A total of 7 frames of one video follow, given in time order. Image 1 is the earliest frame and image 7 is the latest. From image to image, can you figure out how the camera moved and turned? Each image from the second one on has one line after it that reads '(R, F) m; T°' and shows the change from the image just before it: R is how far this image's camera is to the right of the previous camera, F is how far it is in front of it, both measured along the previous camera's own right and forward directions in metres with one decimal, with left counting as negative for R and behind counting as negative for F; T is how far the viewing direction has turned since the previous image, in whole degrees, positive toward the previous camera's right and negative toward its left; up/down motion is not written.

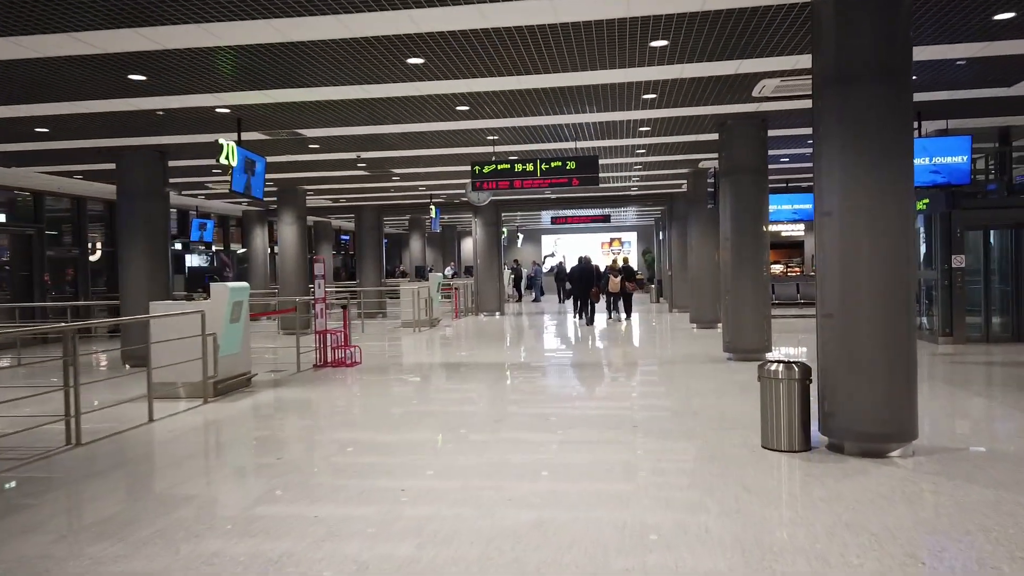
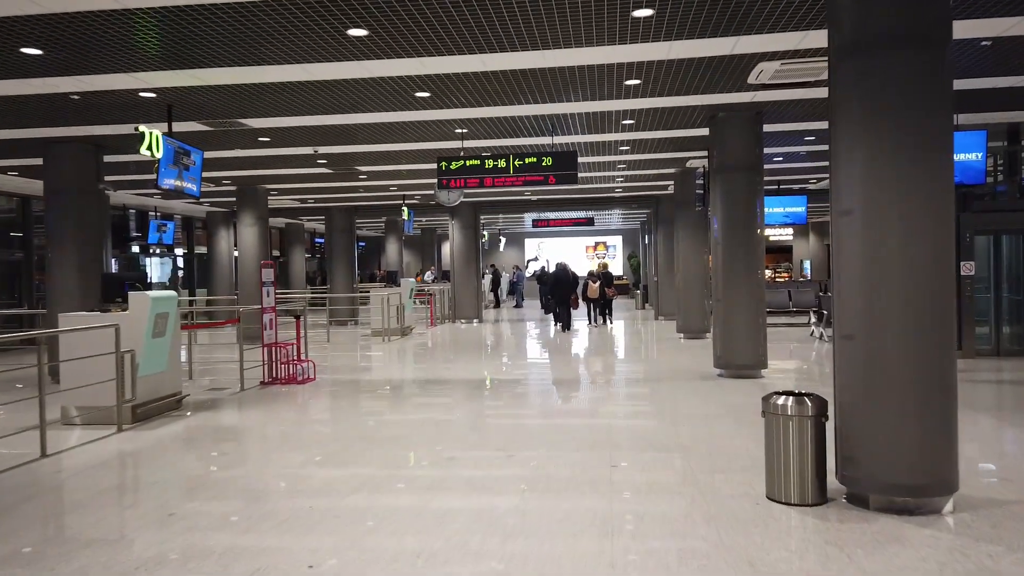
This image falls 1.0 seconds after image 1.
(+0.2, +1.0) m; +1°
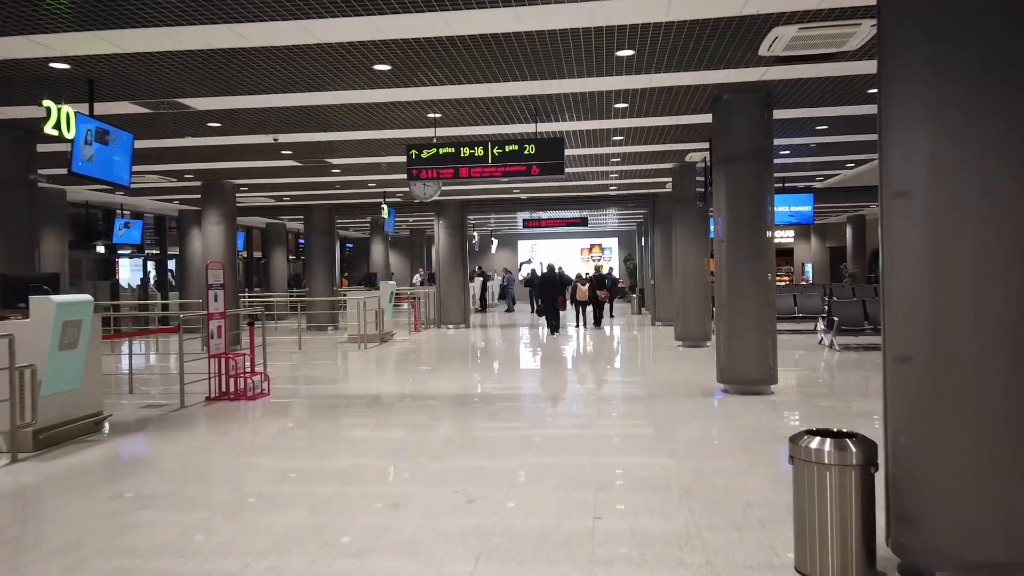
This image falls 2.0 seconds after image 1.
(+0.2, +1.1) m; 0°
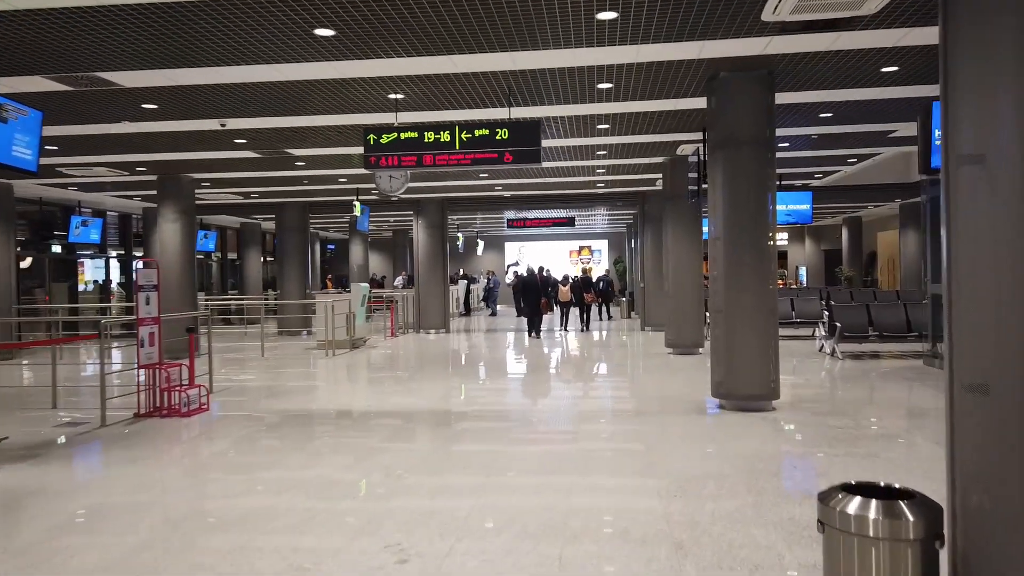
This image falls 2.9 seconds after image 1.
(+0.2, +0.9) m; +1°
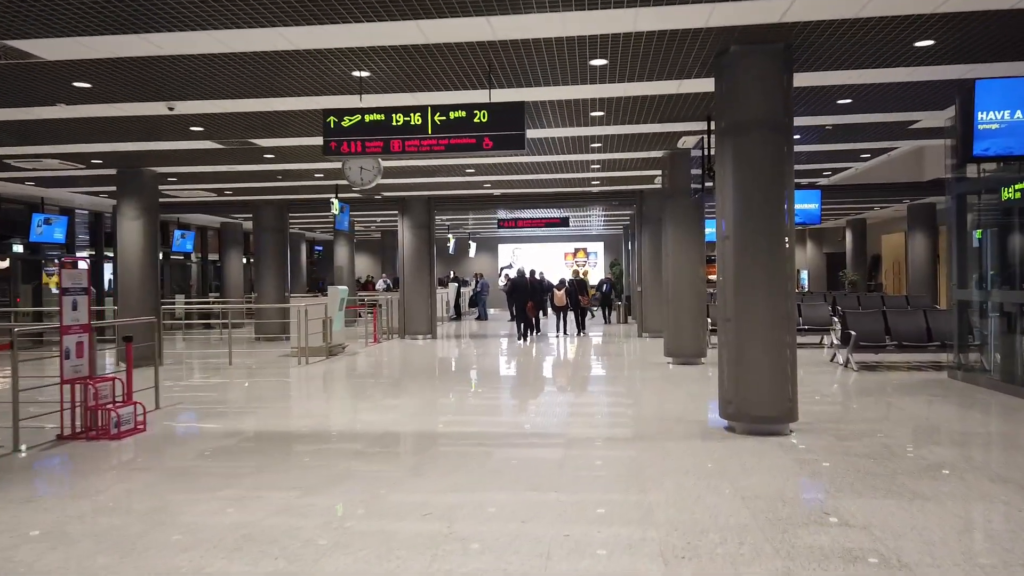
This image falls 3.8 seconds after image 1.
(+0.1, +0.9) m; 0°
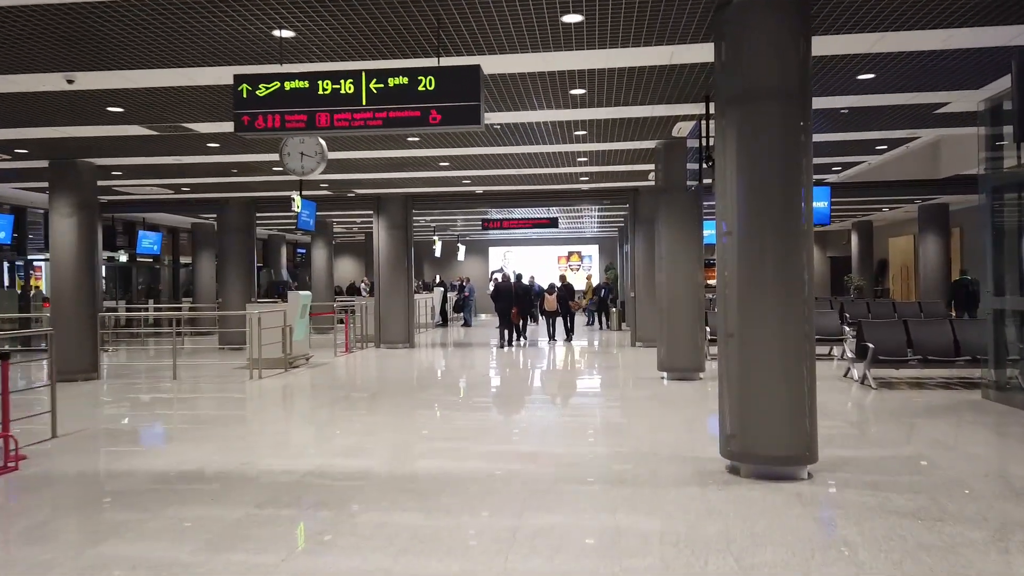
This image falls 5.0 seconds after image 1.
(+0.3, +1.2) m; 0°
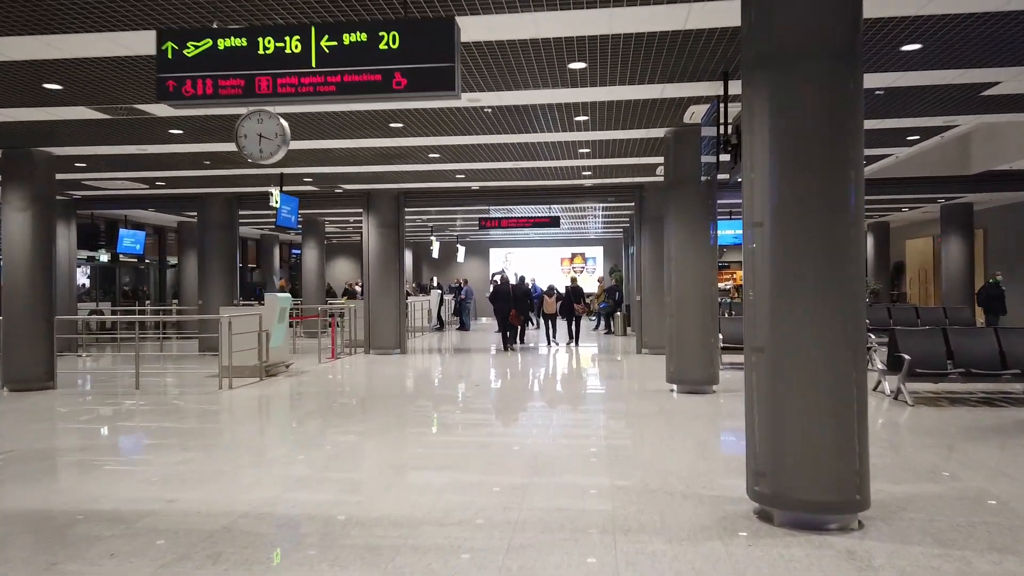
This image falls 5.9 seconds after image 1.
(+0.1, +1.0) m; 0°
